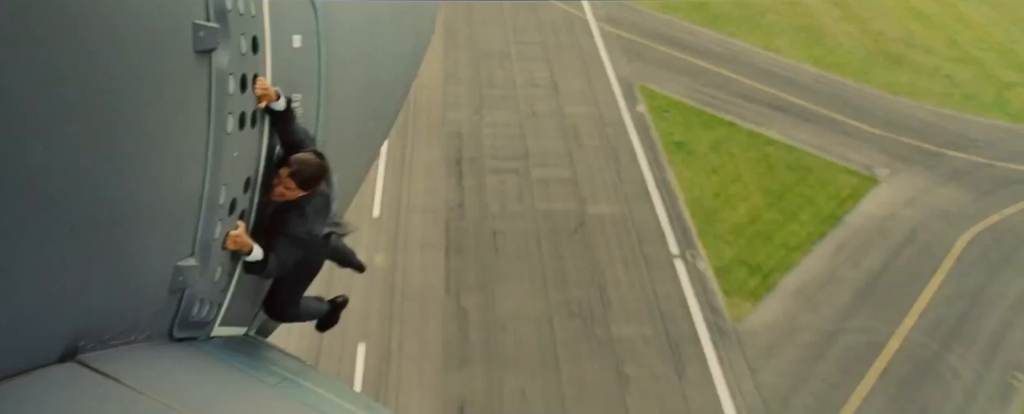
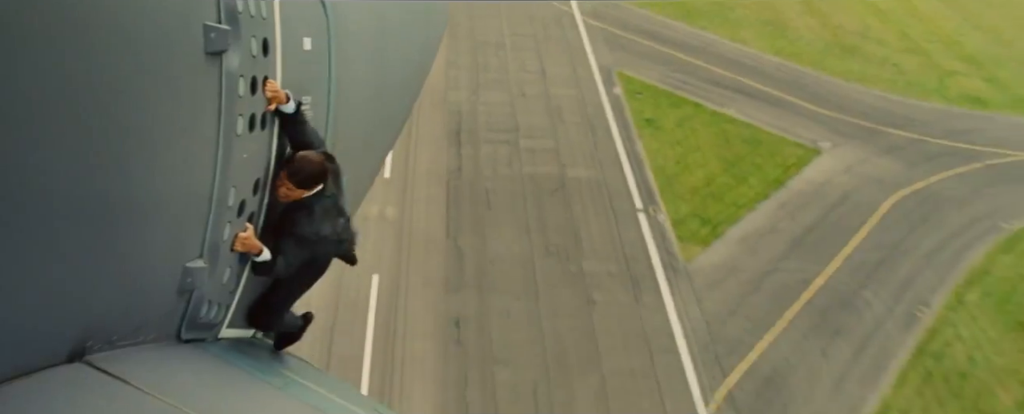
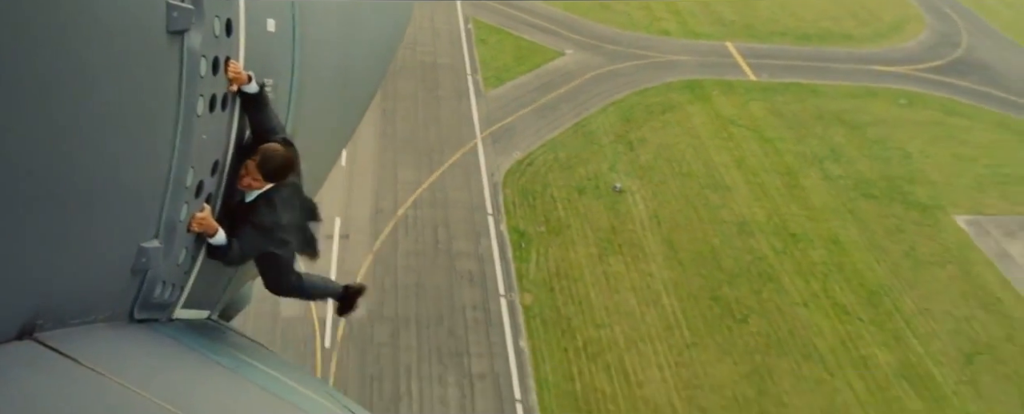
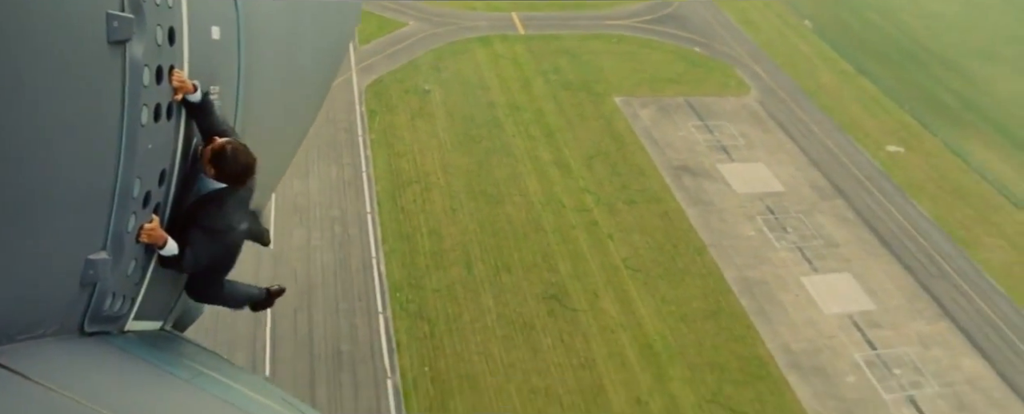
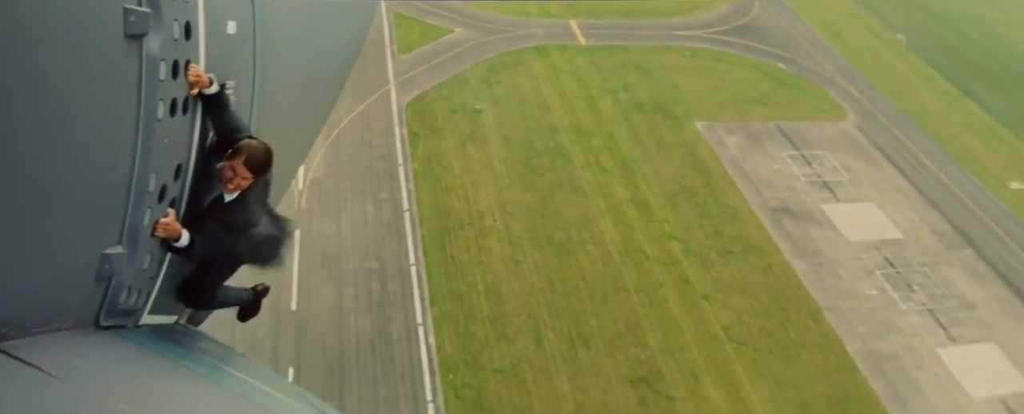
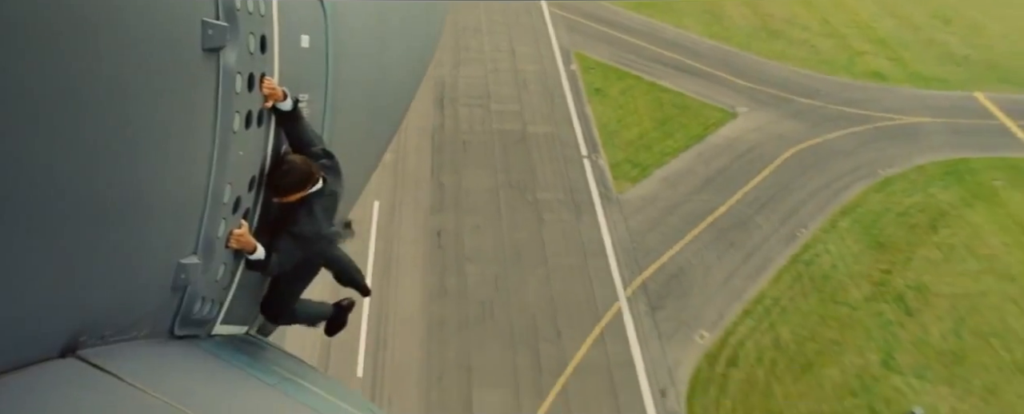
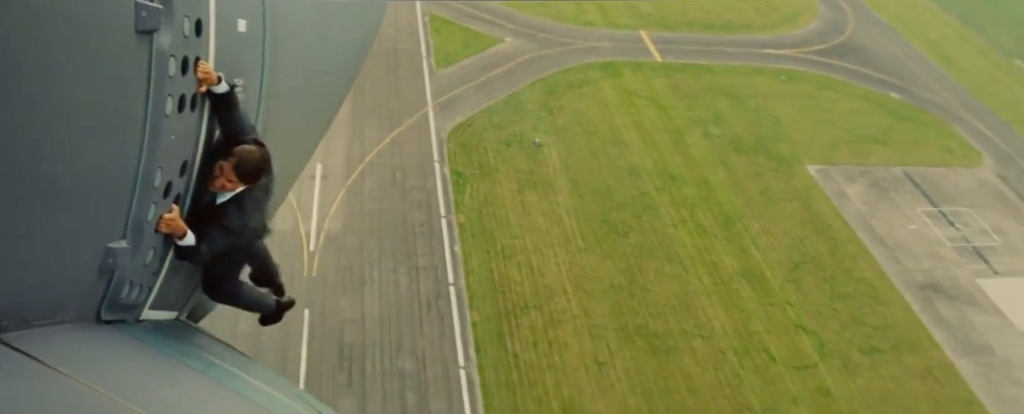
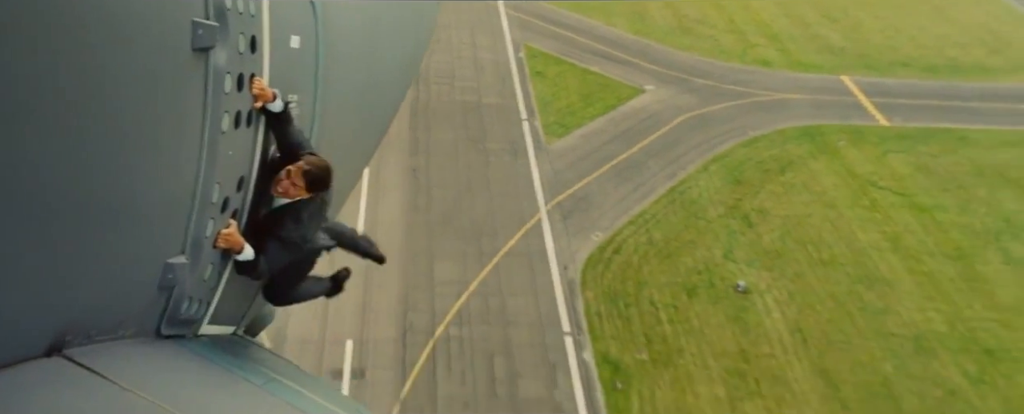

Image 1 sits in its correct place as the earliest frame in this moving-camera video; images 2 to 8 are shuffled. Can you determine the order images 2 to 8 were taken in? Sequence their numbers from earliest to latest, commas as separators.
2, 6, 8, 3, 7, 5, 4
